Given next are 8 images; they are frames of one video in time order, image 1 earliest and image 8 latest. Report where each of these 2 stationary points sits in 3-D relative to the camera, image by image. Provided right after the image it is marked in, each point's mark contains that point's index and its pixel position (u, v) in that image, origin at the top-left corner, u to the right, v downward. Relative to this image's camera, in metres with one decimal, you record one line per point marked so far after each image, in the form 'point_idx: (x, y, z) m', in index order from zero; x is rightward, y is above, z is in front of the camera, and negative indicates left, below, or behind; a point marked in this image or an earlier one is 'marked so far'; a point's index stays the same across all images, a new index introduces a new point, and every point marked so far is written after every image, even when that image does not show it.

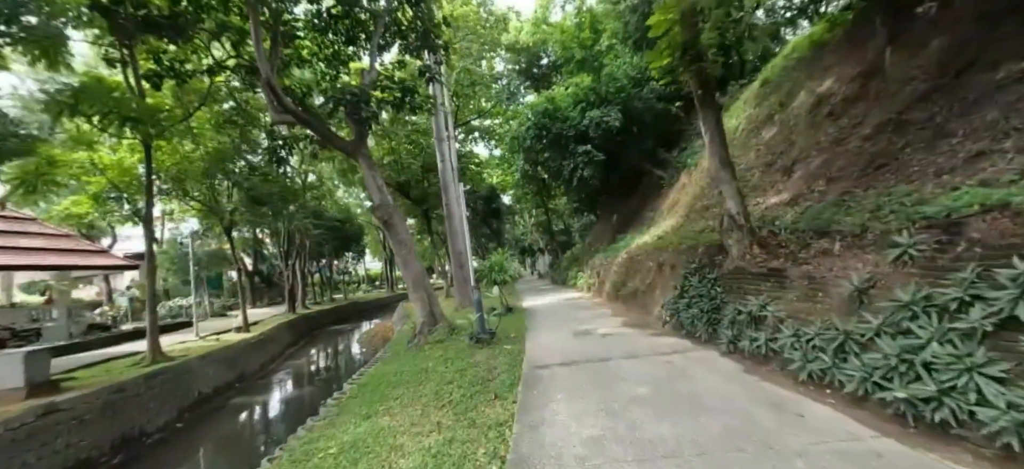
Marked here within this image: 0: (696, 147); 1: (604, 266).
0: (+5.1, +2.4, +11.7) m
1: (+2.5, -0.9, +11.5) m
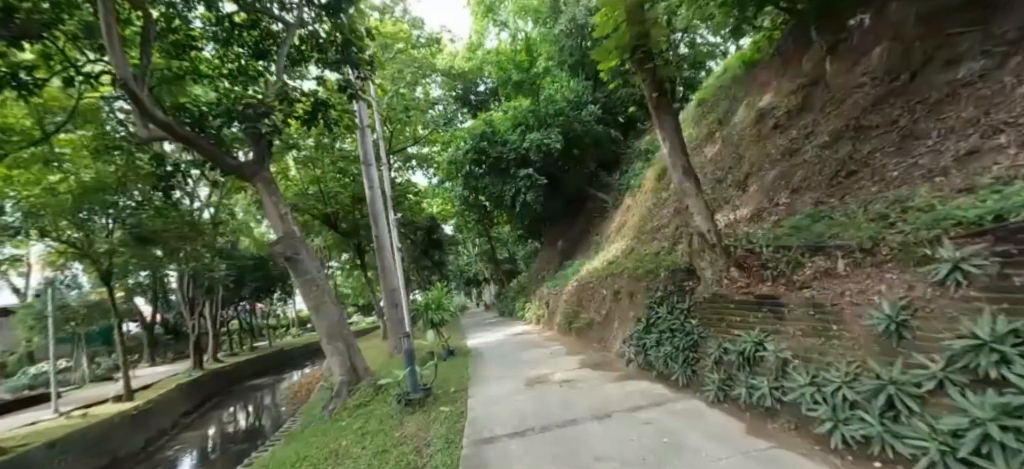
0: (+3.4, +1.8, +11.5) m
1: (+1.0, -1.6, +10.7) m
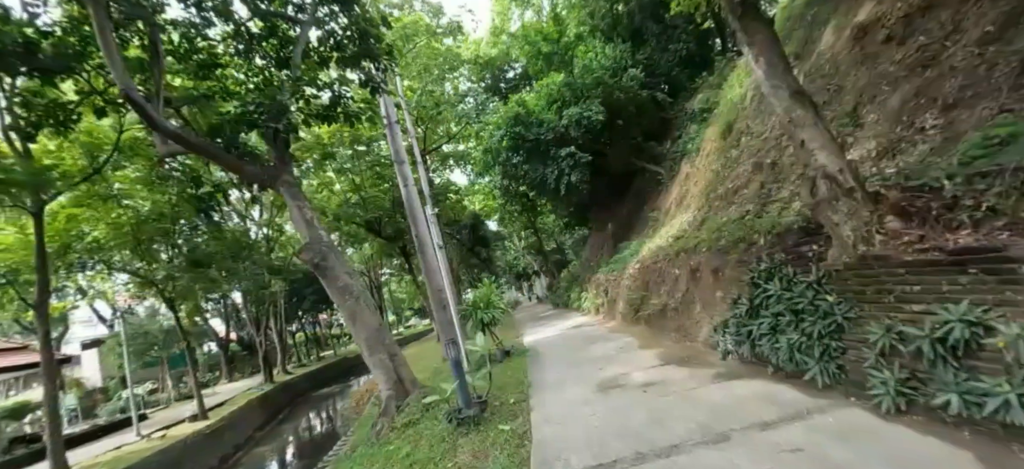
0: (+4.3, +2.5, +10.2) m
1: (+2.3, -1.1, +9.8) m
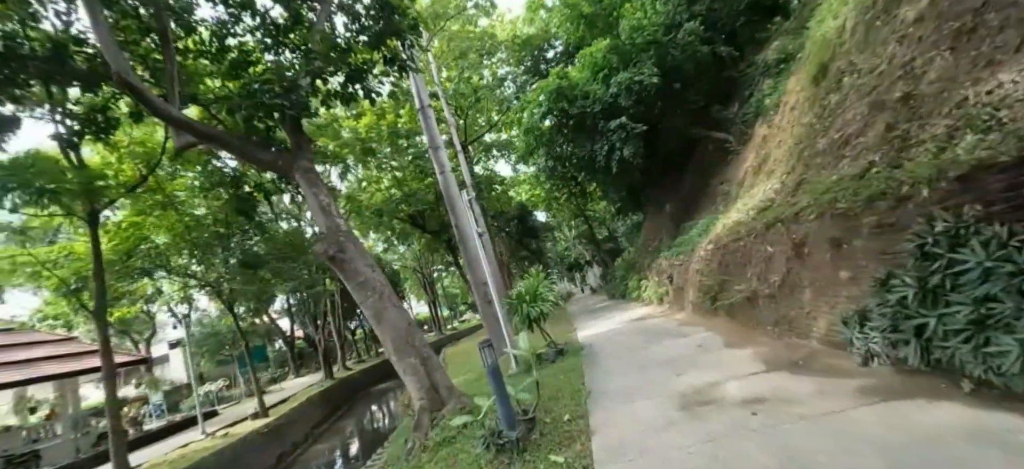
0: (+5.2, +3.0, +8.7) m
1: (+3.3, -0.7, +8.5) m
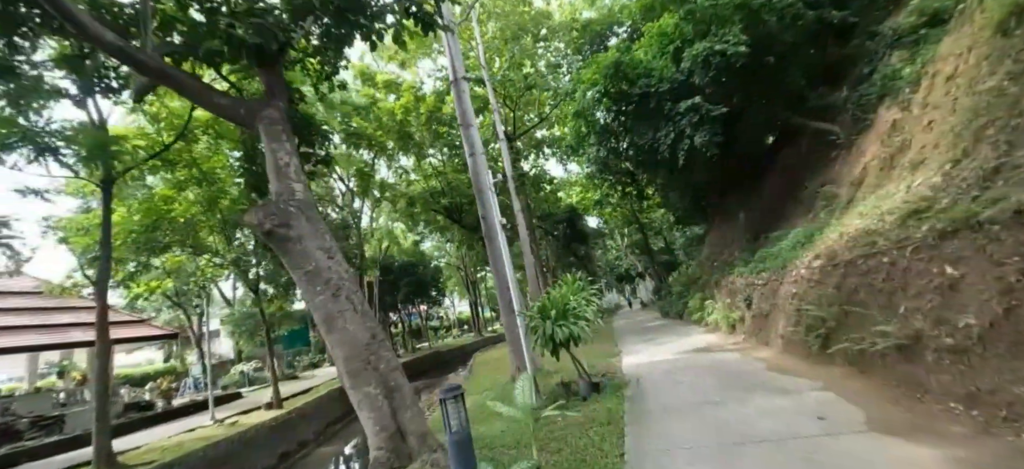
0: (+6.0, +2.7, +6.6) m
1: (+3.8, -0.9, +6.6) m
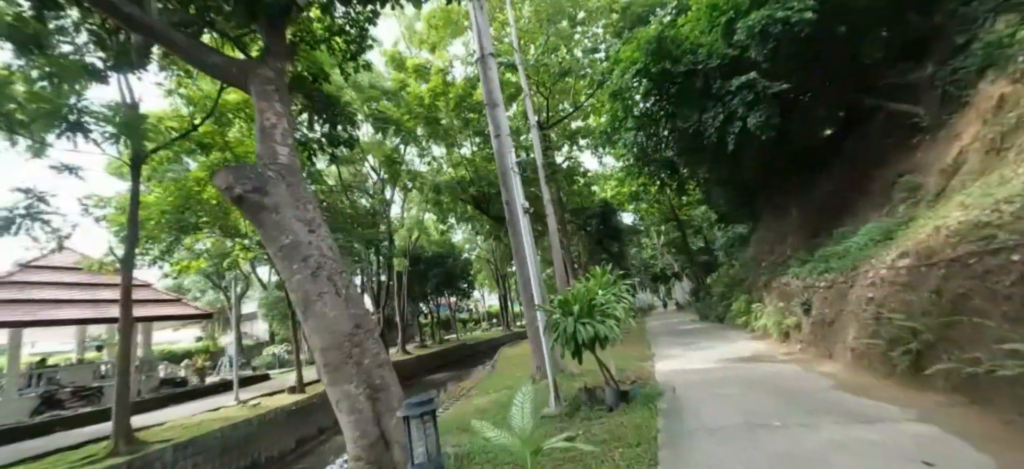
0: (+6.4, +2.7, +5.5) m
1: (+4.1, -0.8, +5.7) m
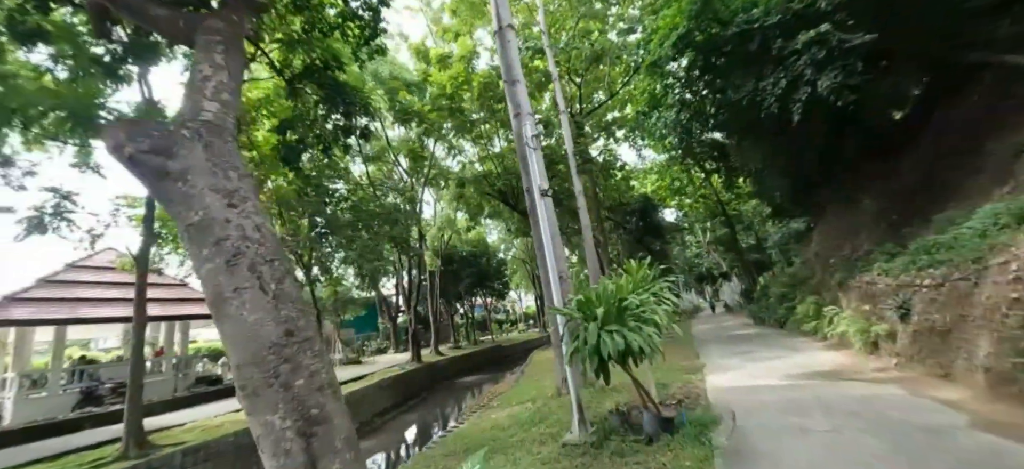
0: (+6.5, +2.9, +4.1) m
1: (+4.3, -0.6, +4.5) m
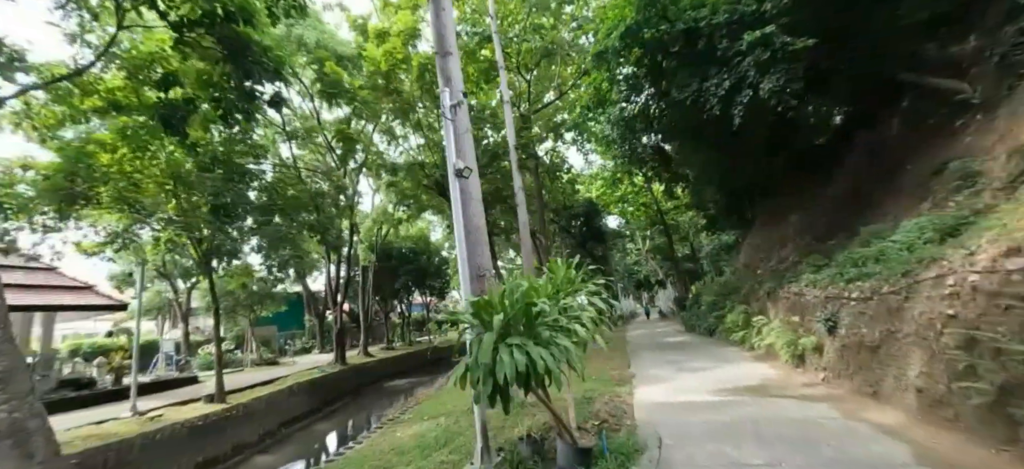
0: (+5.9, +2.7, +4.2) m
1: (+3.4, -0.7, +4.3) m
